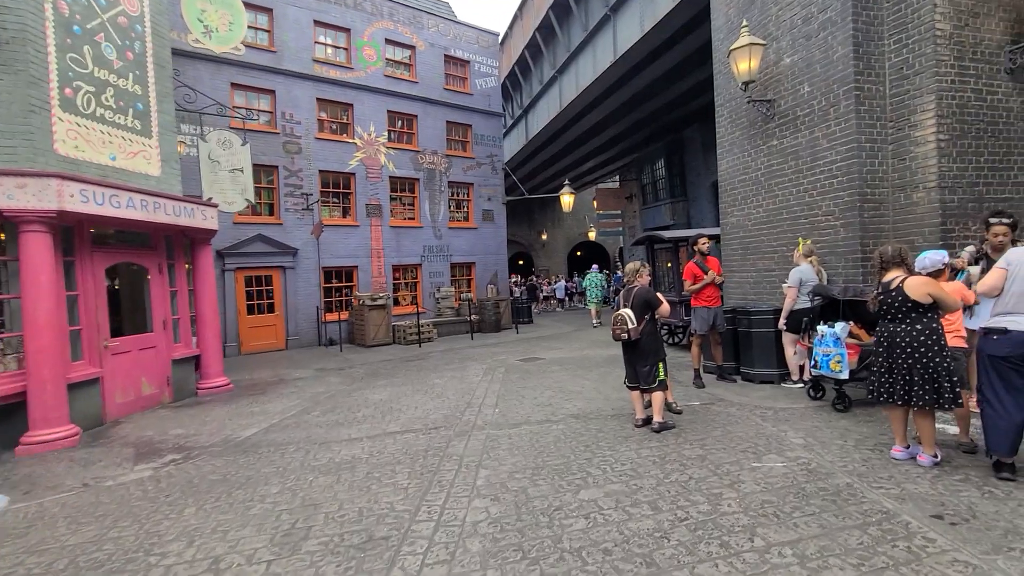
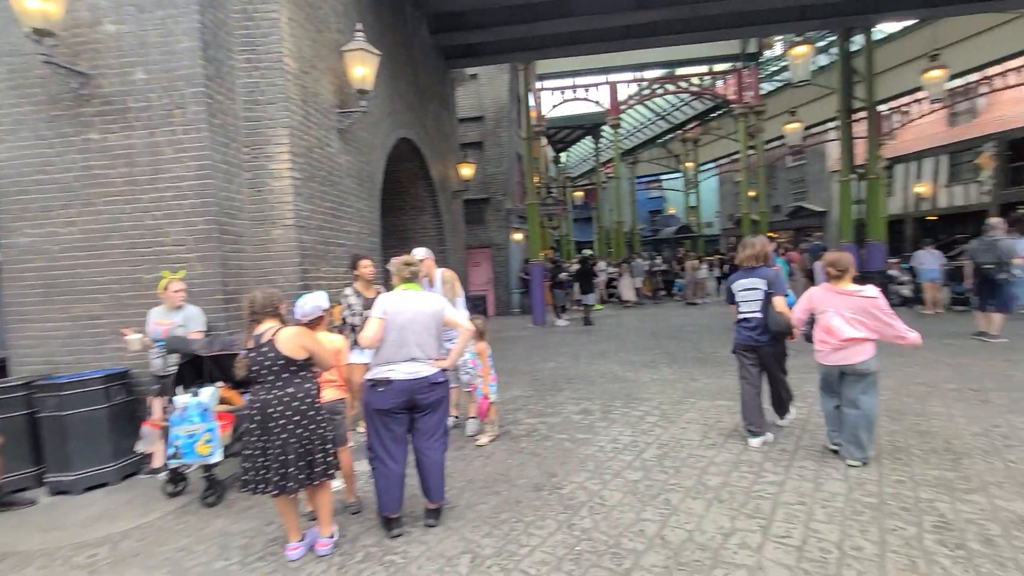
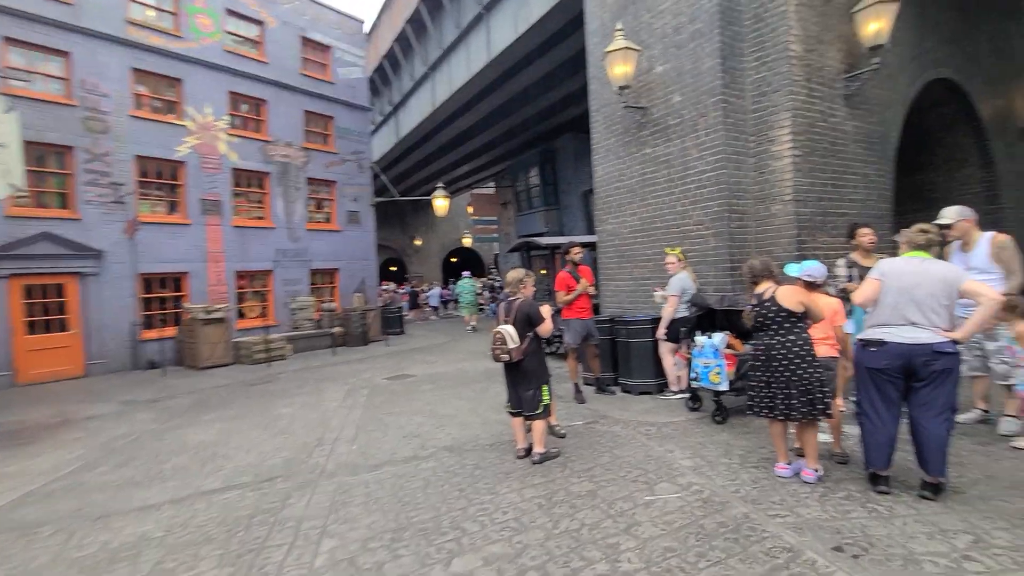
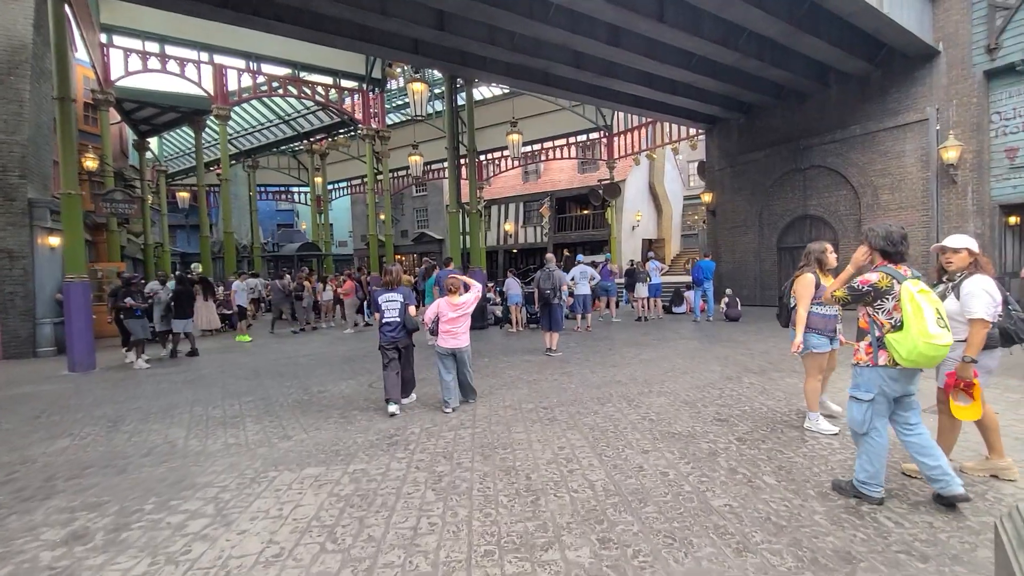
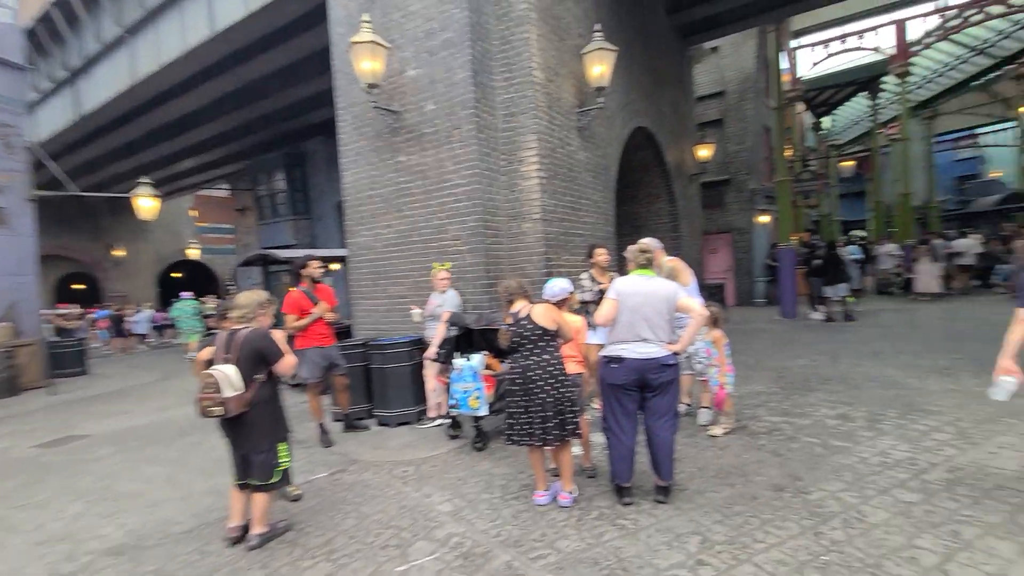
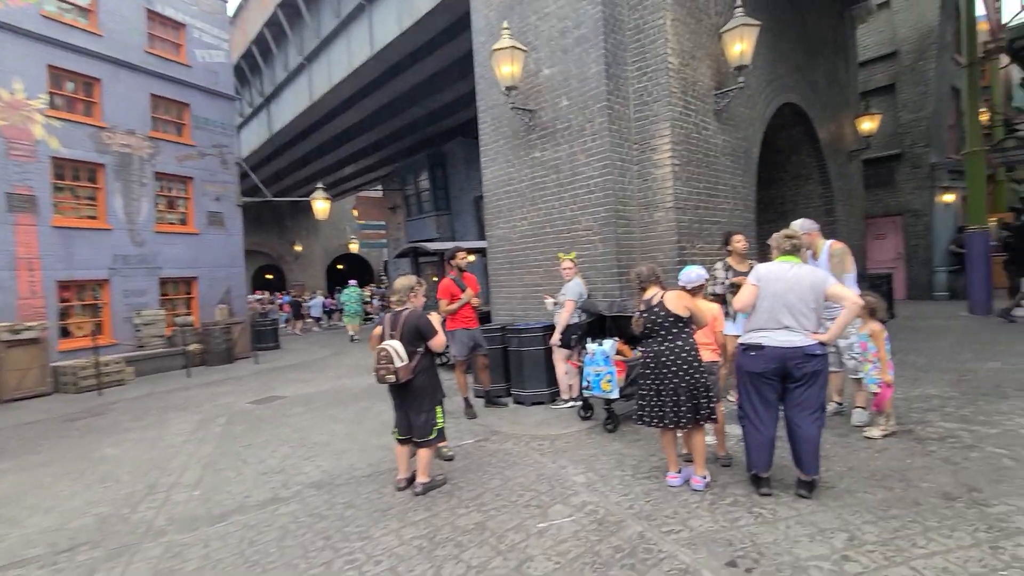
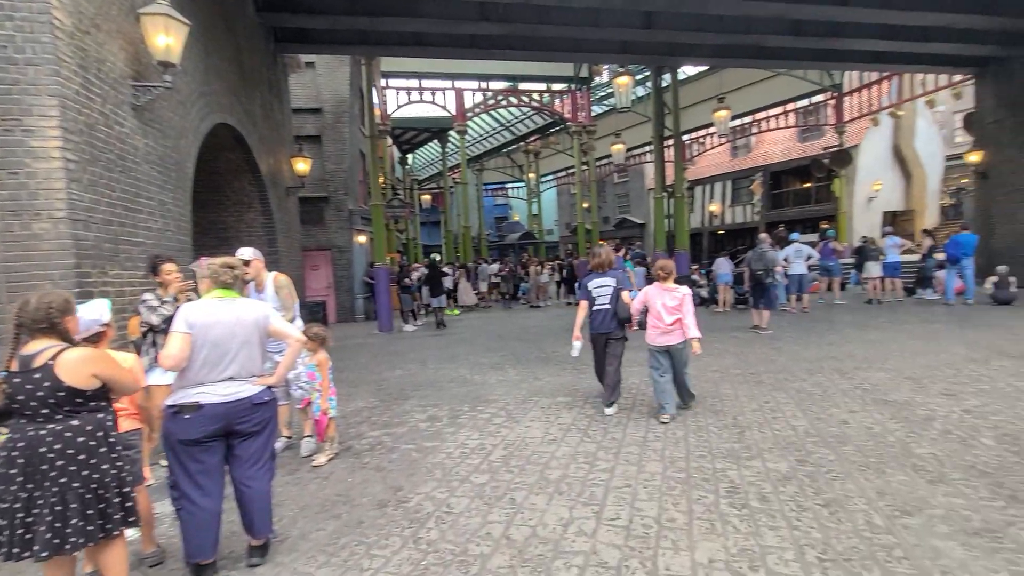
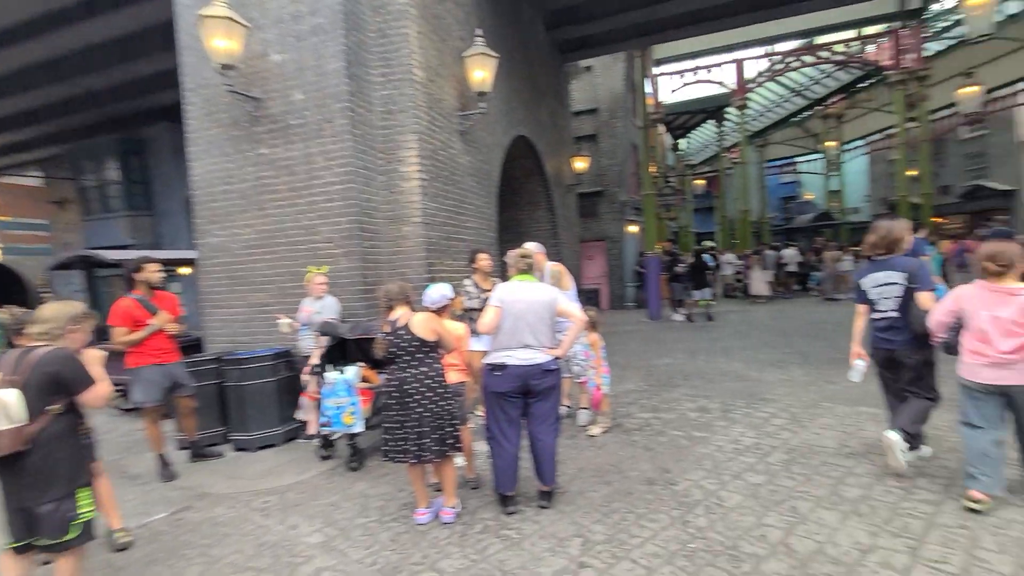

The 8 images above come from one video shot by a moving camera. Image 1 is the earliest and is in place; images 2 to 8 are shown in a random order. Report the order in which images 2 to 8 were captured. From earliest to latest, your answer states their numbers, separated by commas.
3, 6, 5, 8, 2, 7, 4
